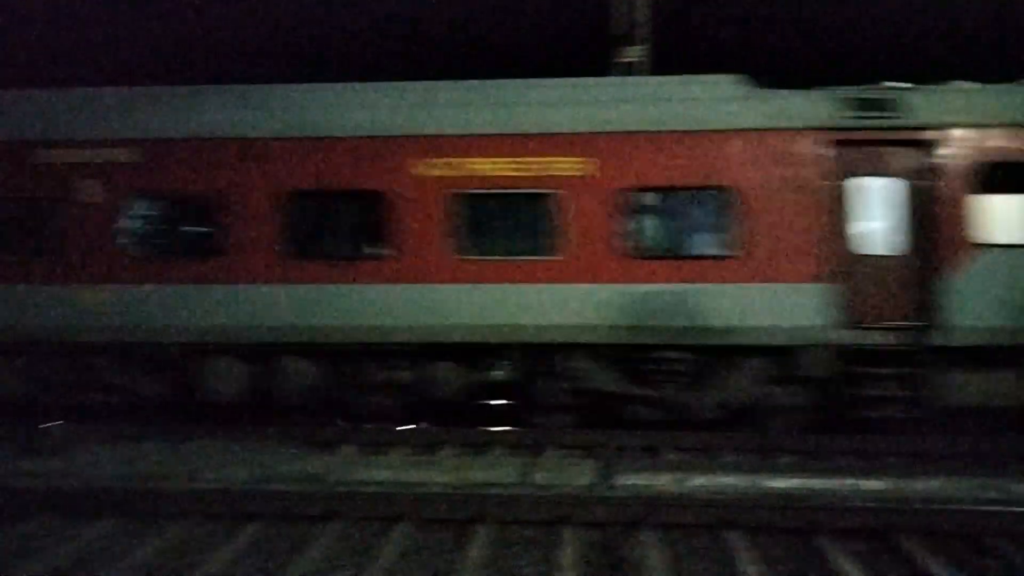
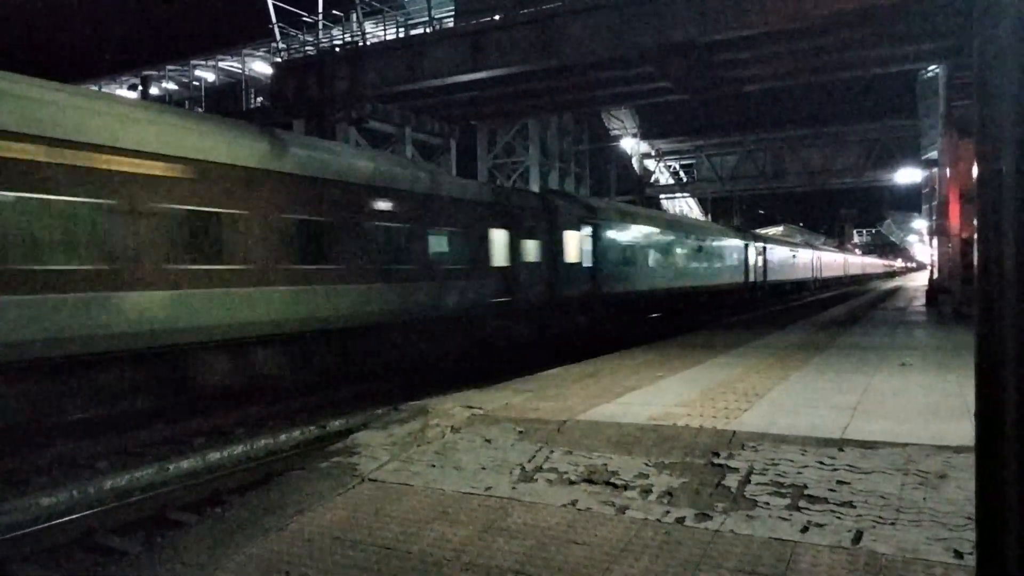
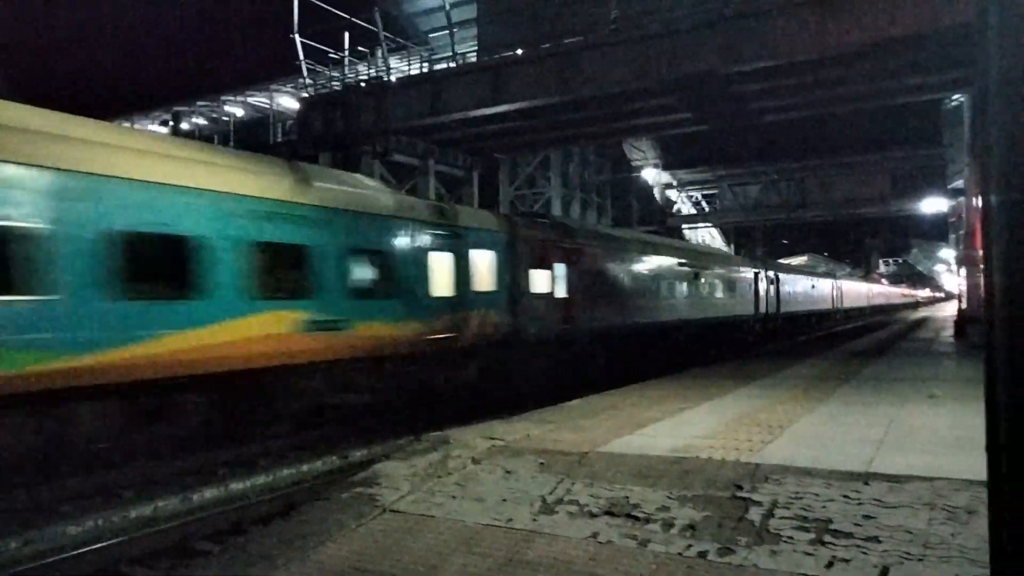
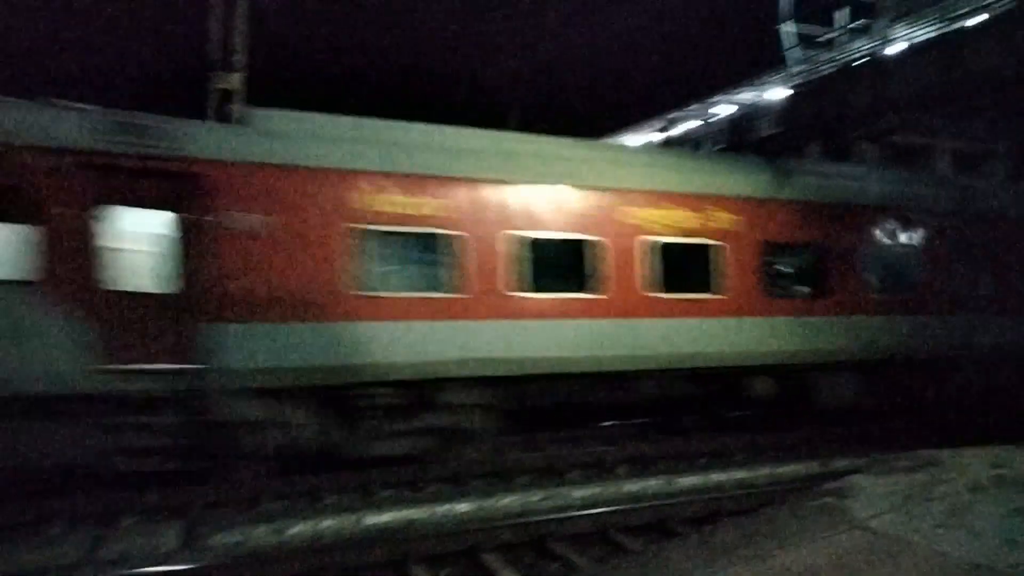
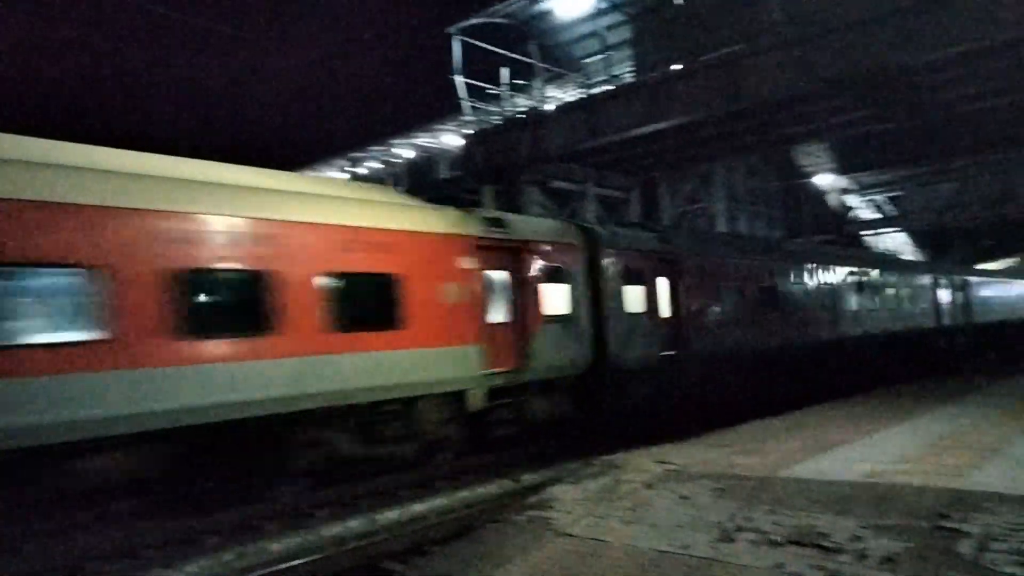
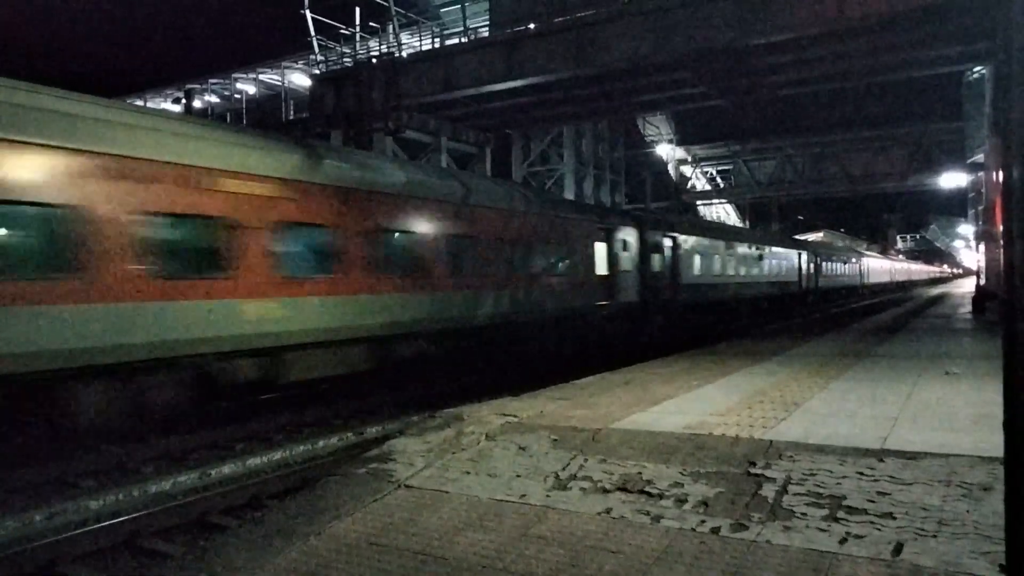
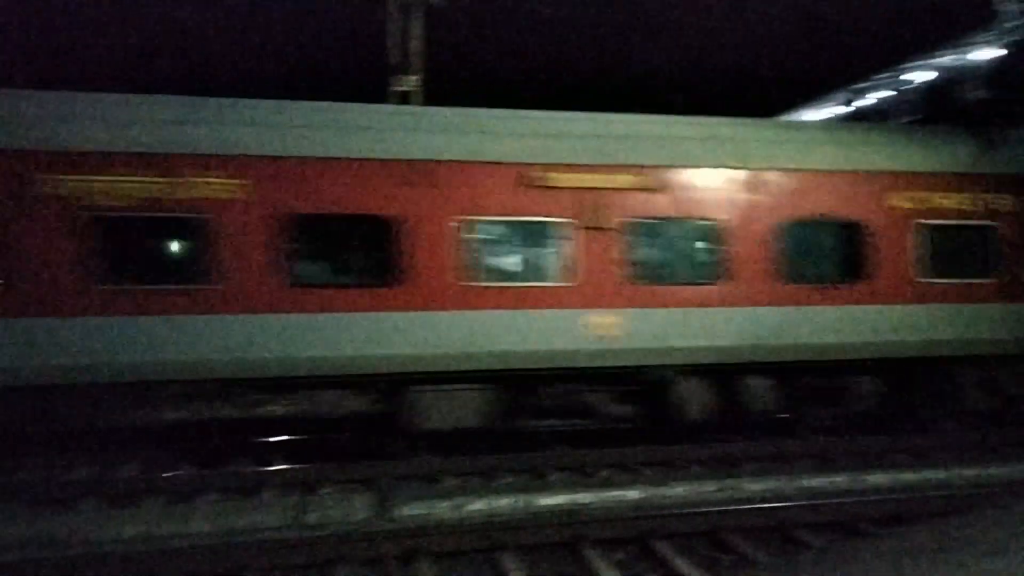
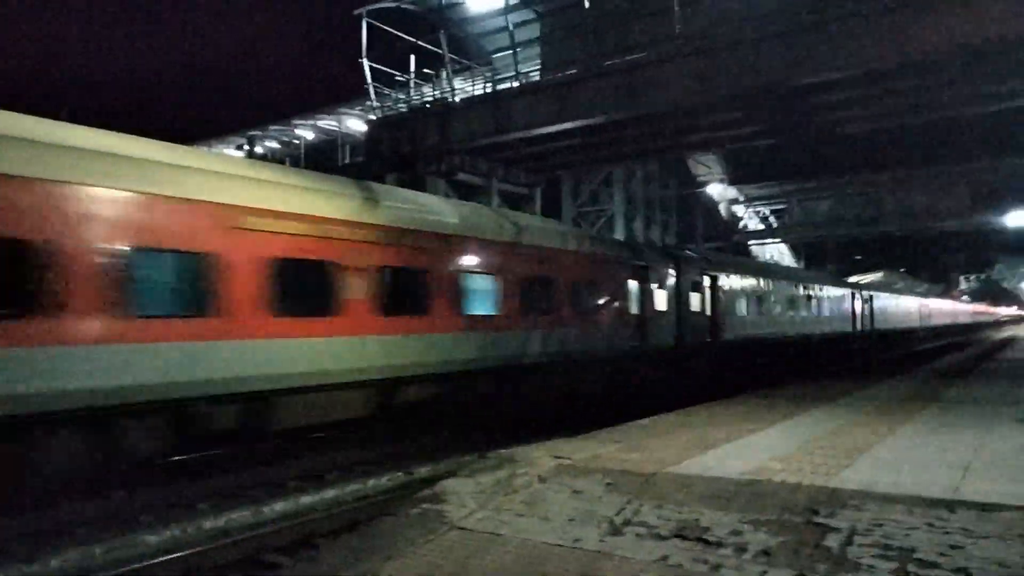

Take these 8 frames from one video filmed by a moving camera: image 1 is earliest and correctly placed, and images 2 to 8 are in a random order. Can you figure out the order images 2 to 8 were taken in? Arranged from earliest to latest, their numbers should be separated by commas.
7, 4, 5, 8, 3, 2, 6
